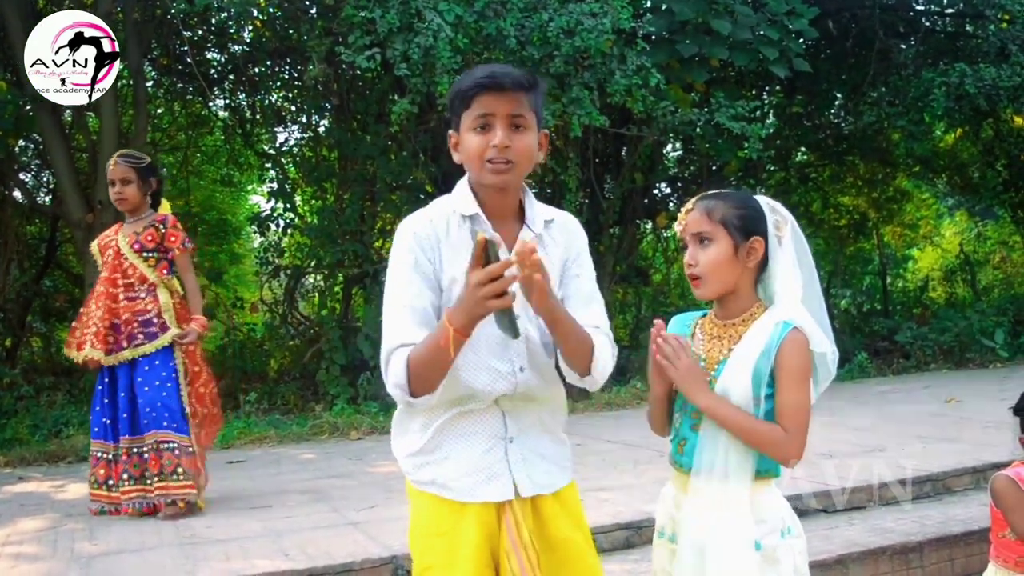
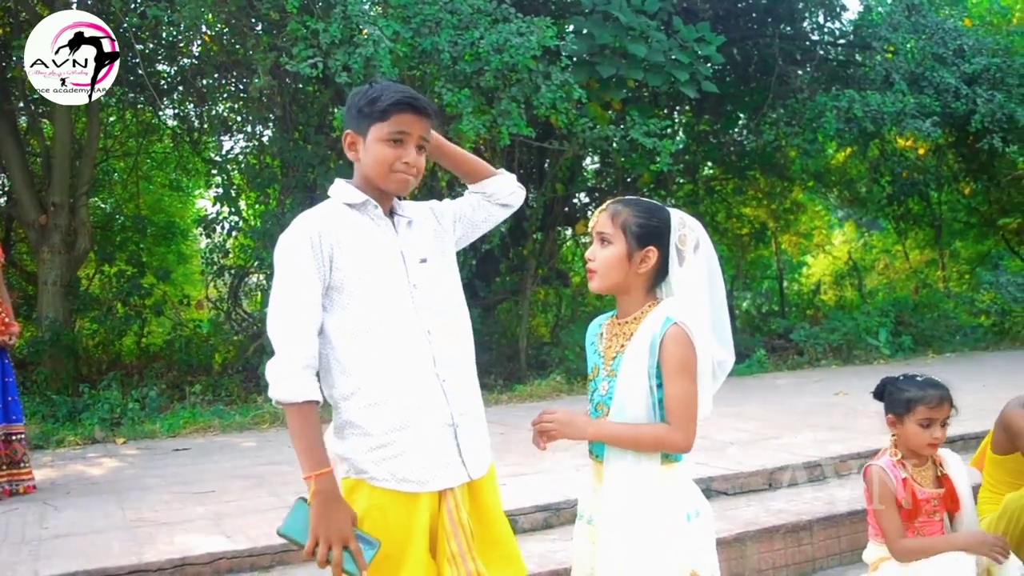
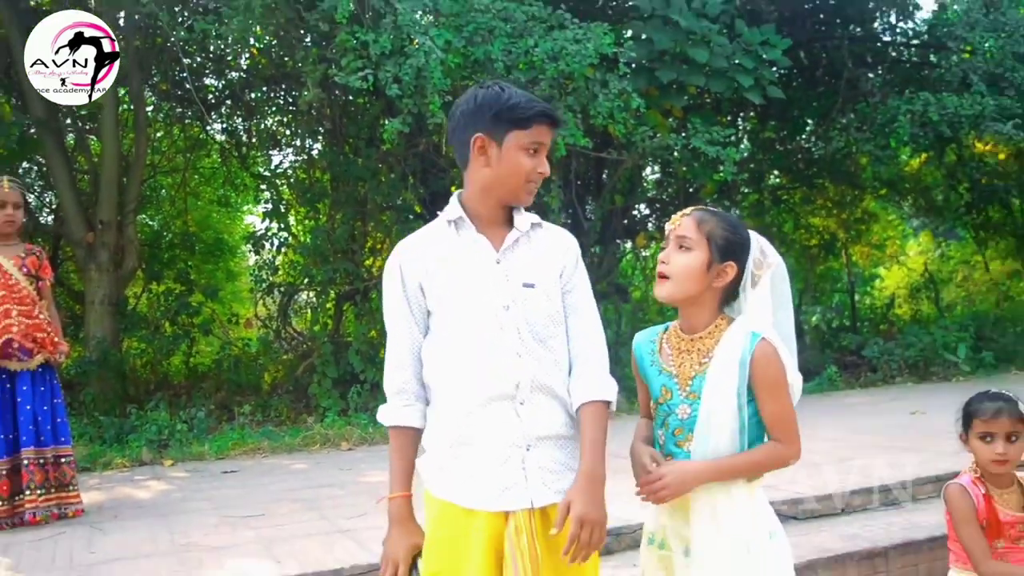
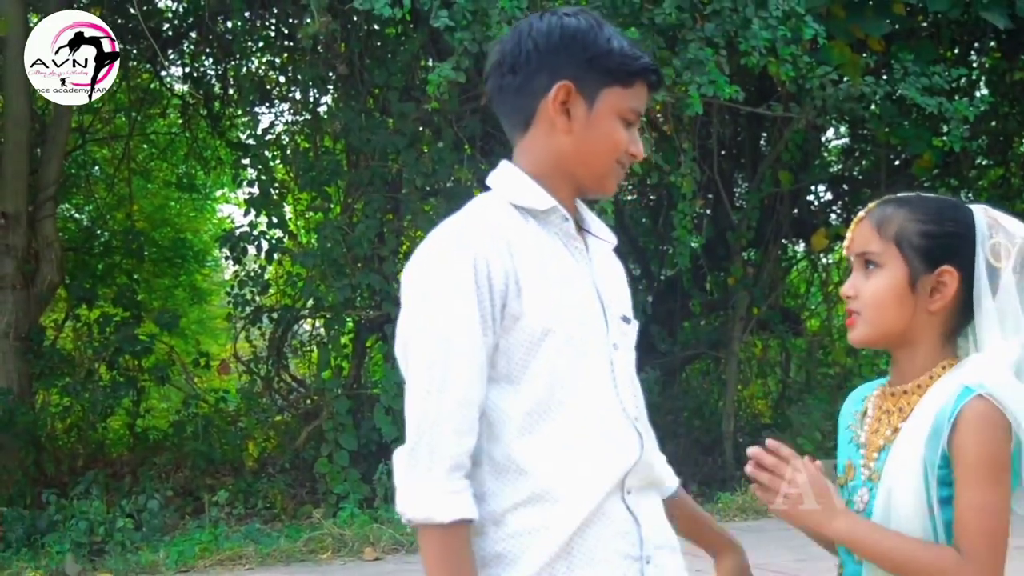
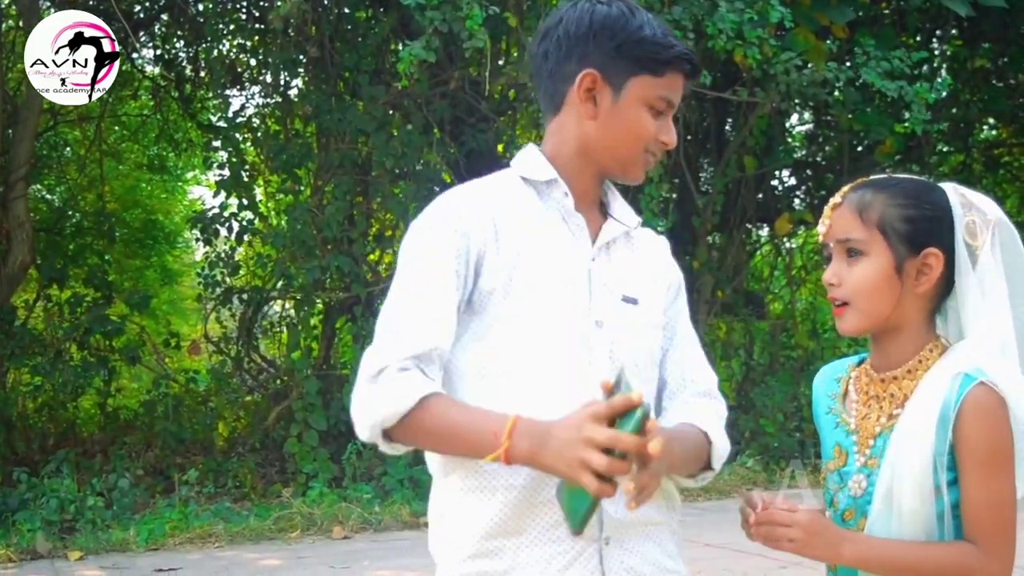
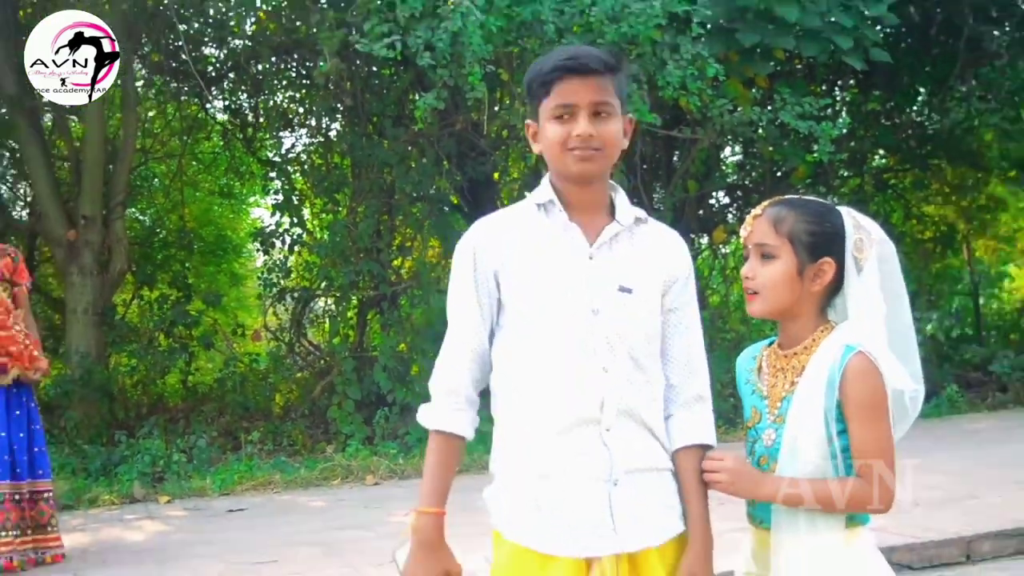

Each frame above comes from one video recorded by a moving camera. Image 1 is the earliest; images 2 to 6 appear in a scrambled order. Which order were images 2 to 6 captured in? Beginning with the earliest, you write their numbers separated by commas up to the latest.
4, 5, 6, 3, 2
